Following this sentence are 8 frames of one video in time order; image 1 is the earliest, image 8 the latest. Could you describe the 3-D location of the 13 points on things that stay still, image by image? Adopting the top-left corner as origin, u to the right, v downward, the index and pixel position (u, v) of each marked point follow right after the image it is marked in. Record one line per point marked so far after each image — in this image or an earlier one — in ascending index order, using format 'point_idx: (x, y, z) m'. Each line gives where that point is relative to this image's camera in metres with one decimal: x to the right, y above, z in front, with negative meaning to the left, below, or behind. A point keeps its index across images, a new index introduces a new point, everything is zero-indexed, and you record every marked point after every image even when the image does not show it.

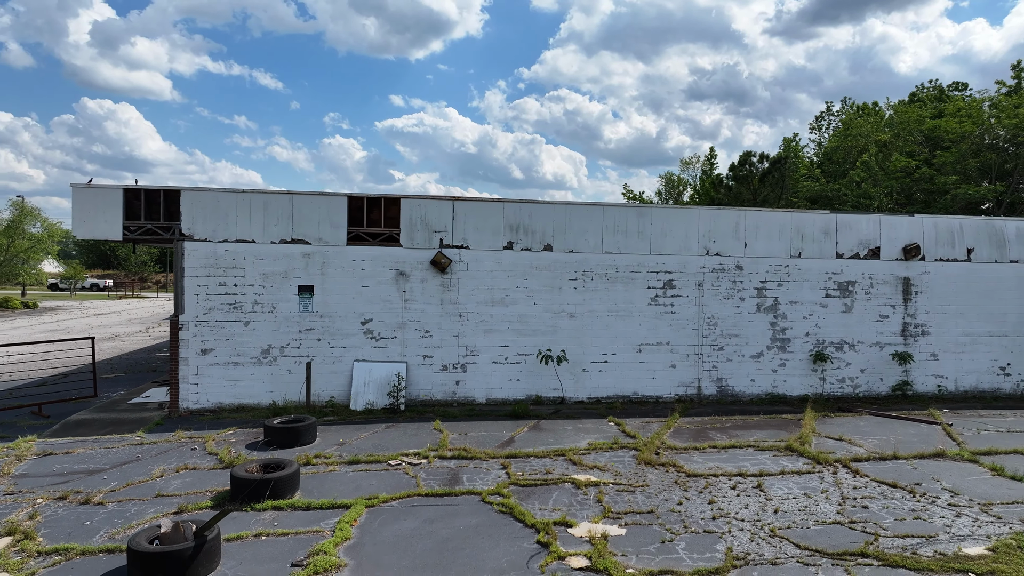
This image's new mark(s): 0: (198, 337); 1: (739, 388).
0: (-3.6, -0.6, +8.3) m
1: (+2.9, -1.3, +9.3) m
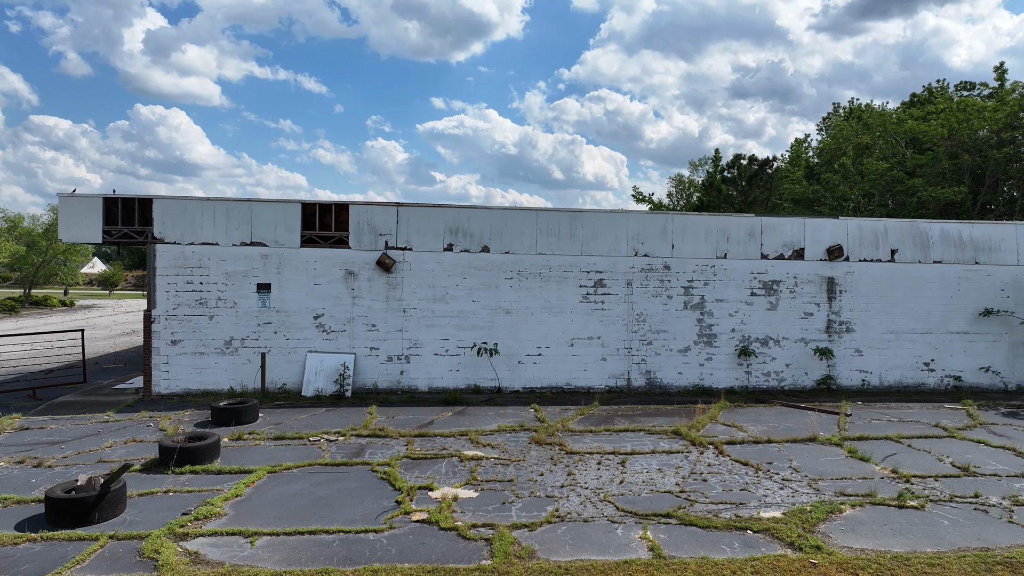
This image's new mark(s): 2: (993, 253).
0: (-4.4, -0.5, +9.3) m
1: (+2.1, -1.3, +10.0) m
2: (+6.8, +0.5, +10.3) m
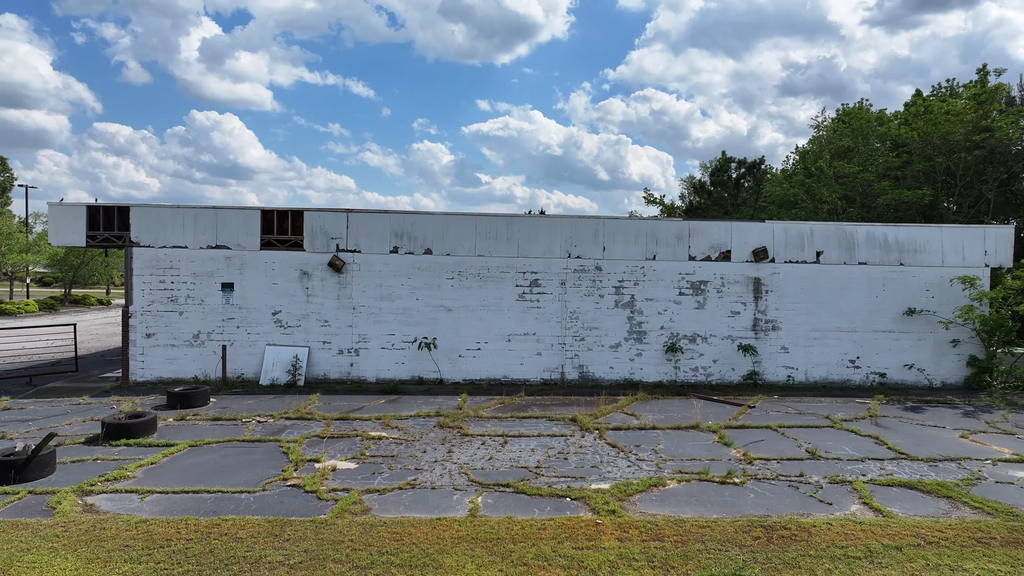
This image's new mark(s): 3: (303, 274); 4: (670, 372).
0: (-5.3, -0.5, +10.4) m
1: (+1.3, -1.3, +10.6) m
2: (+6.0, +0.5, +10.6) m
3: (-3.1, +0.2, +10.5) m
4: (+2.3, -1.2, +10.6) m
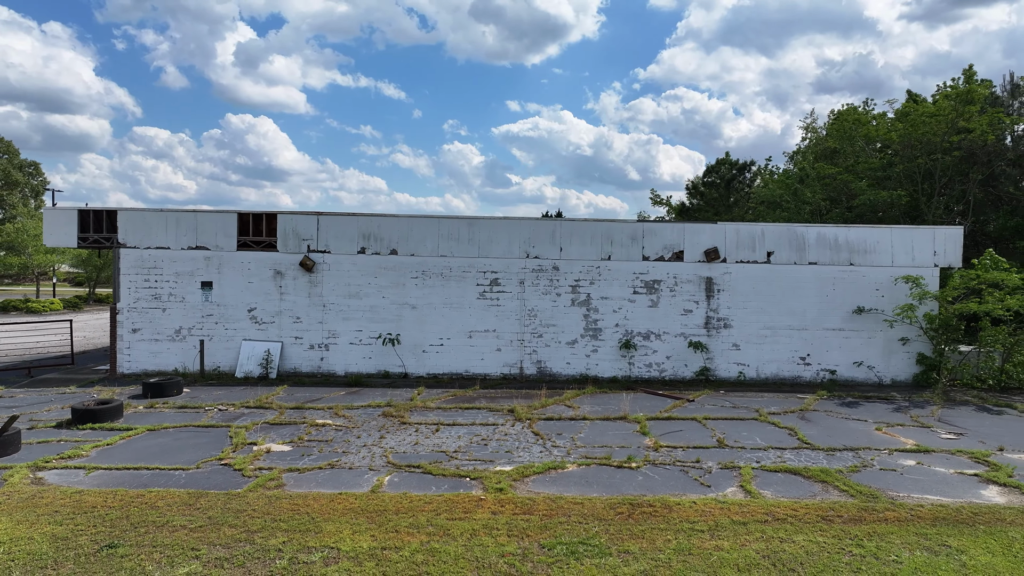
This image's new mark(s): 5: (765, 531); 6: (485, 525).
0: (-5.9, -0.5, +11.2) m
1: (+0.7, -1.2, +11.1) m
2: (+5.4, +0.5, +10.9) m
3: (-3.7, +0.2, +11.2) m
4: (+1.7, -1.2, +11.0) m
5: (+1.7, -1.7, +5.0) m
6: (-0.2, -1.7, +5.0) m
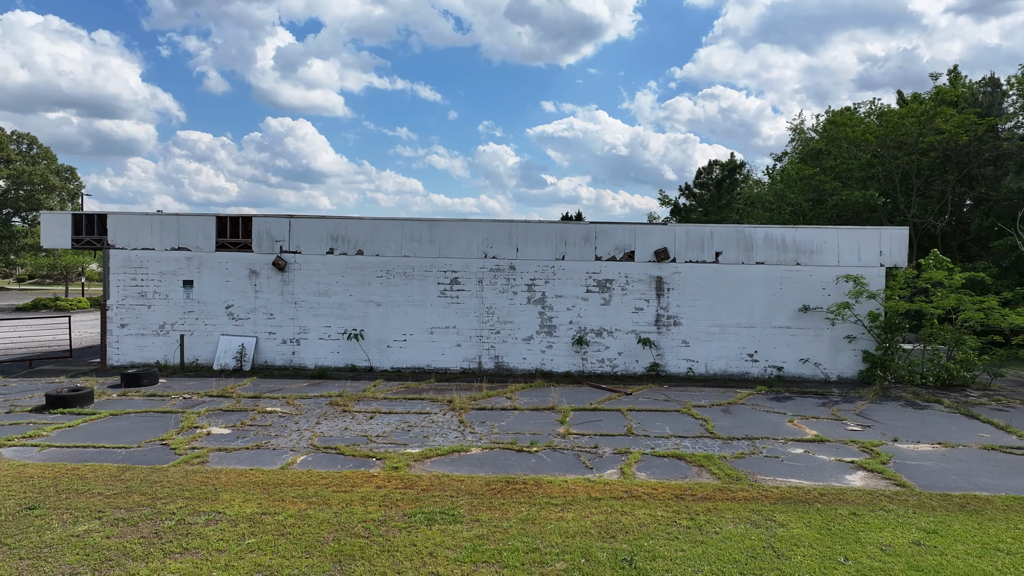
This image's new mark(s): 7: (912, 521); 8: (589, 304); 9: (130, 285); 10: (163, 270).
0: (-6.6, -0.5, +12.0) m
1: (0.0, -1.2, +11.6) m
2: (+4.7, +0.5, +11.2) m
3: (-4.3, +0.3, +11.9) m
4: (+1.0, -1.2, +11.5) m
5: (+0.8, -1.7, +5.5) m
6: (-1.2, -1.6, +5.6) m
7: (+2.9, -1.7, +5.2) m
8: (+1.2, -0.3, +11.5) m
9: (-6.4, +0.1, +12.0) m
10: (-5.8, +0.3, +12.0) m
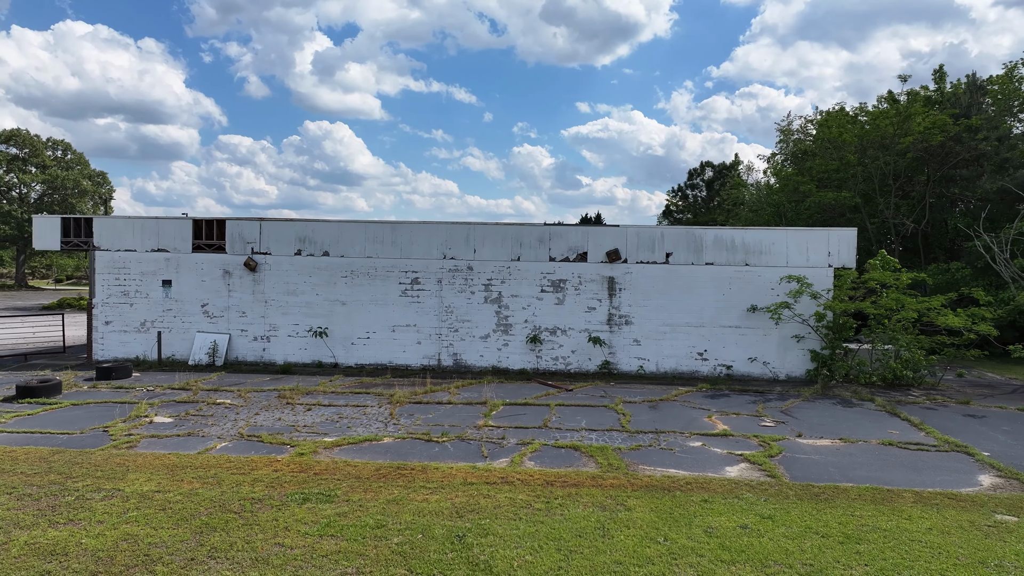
0: (-7.2, -0.5, +12.8) m
1: (-0.7, -1.2, +12.0) m
2: (+4.0, +0.5, +11.4) m
3: (-5.0, +0.3, +12.6) m
4: (+0.3, -1.2, +11.9) m
5: (-0.2, -1.6, +5.9) m
6: (-2.2, -1.6, +6.1) m
7: (+1.8, -1.7, +5.5) m
8: (+0.5, -0.3, +11.9) m
9: (-7.0, +0.1, +12.7) m
10: (-6.5, +0.3, +12.7) m
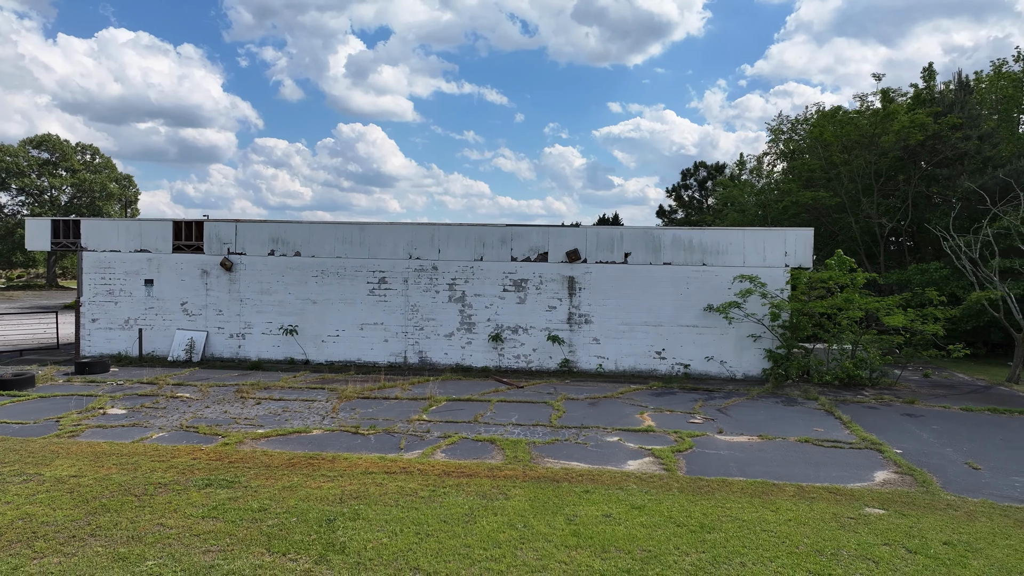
0: (-7.8, -0.4, +13.3) m
1: (-1.3, -1.2, +12.3) m
2: (+3.3, +0.5, +11.5) m
3: (-5.6, +0.3, +13.0) m
4: (-0.3, -1.2, +12.1) m
5: (-1.1, -1.6, +6.1) m
6: (-3.1, -1.6, +6.5) m
7: (+0.9, -1.7, +5.7) m
8: (-0.1, -0.2, +12.1) m
9: (-7.6, +0.1, +13.3) m
10: (-7.1, +0.3, +13.3) m
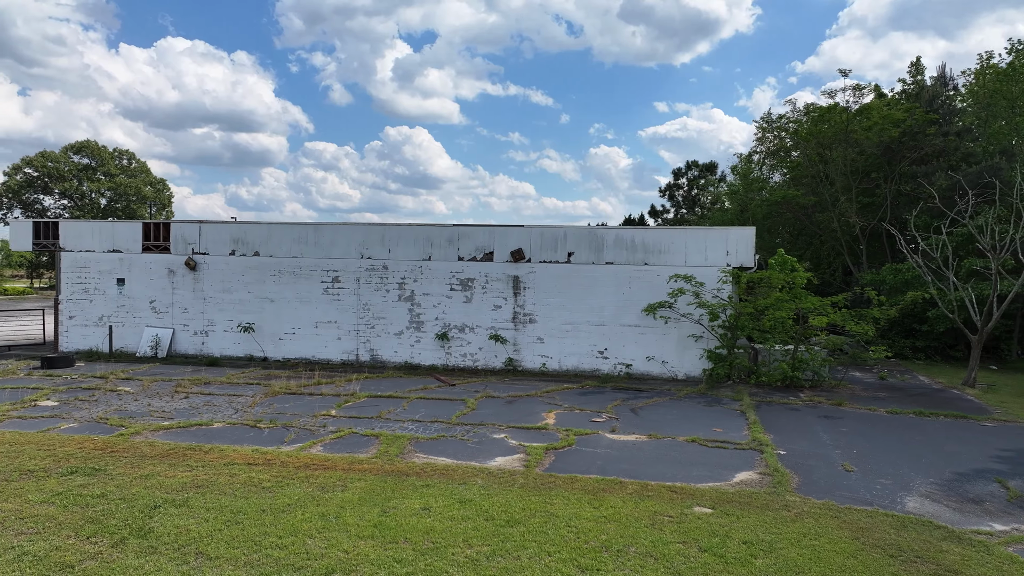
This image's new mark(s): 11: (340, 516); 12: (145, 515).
0: (-8.6, -0.4, +14.0) m
1: (-2.2, -1.2, +12.5) m
2: (+2.4, +0.5, +11.4) m
3: (-6.4, +0.3, +13.5) m
4: (-1.2, -1.2, +12.3) m
5: (-2.4, -1.6, +6.3) m
6: (-4.3, -1.6, +6.8) m
7: (-0.4, -1.6, +5.7) m
8: (-1.0, -0.2, +12.2) m
9: (-8.4, +0.1, +13.9) m
10: (-7.9, +0.3, +13.8) m
11: (-1.2, -1.6, +5.2) m
12: (-2.6, -1.6, +5.2) m
